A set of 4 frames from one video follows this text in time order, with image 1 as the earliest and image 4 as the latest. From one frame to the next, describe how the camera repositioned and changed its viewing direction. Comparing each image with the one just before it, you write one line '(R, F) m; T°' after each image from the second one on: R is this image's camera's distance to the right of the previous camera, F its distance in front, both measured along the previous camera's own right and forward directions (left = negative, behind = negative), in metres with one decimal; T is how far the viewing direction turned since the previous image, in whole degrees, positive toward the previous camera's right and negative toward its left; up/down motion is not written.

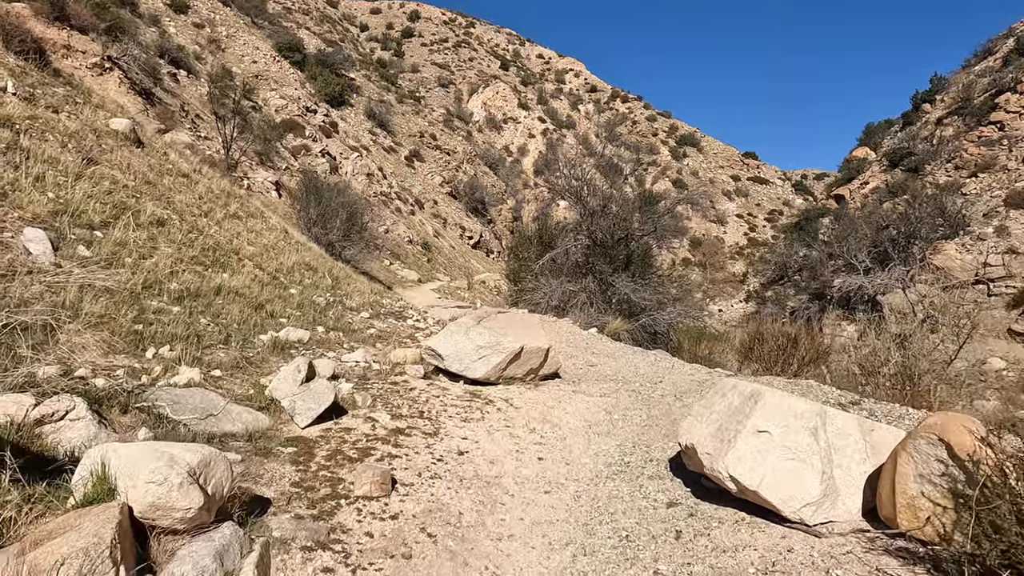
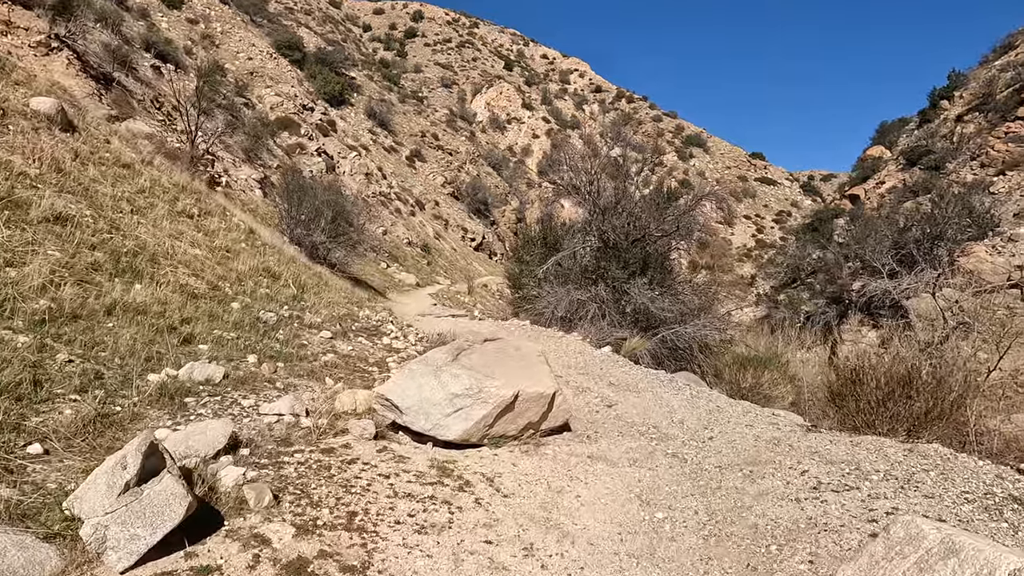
(+0.1, +1.6) m; 0°
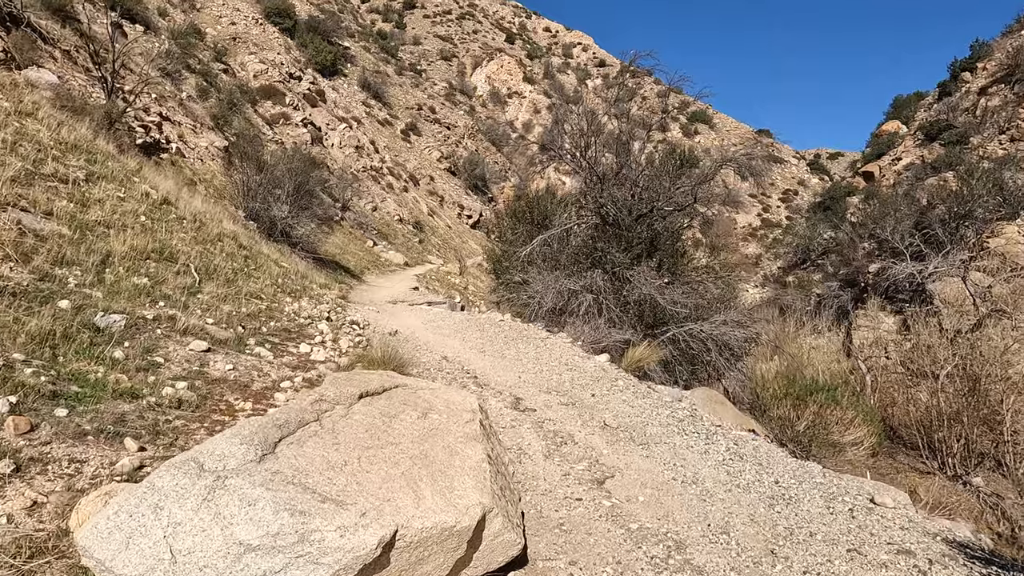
(+0.3, +2.0) m; 0°
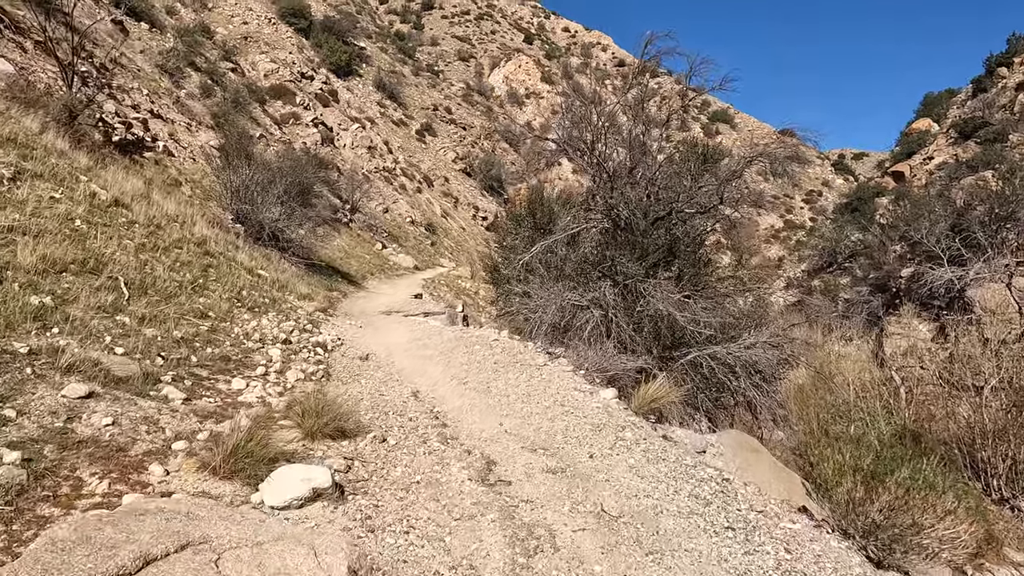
(+0.2, +1.1) m; -2°
